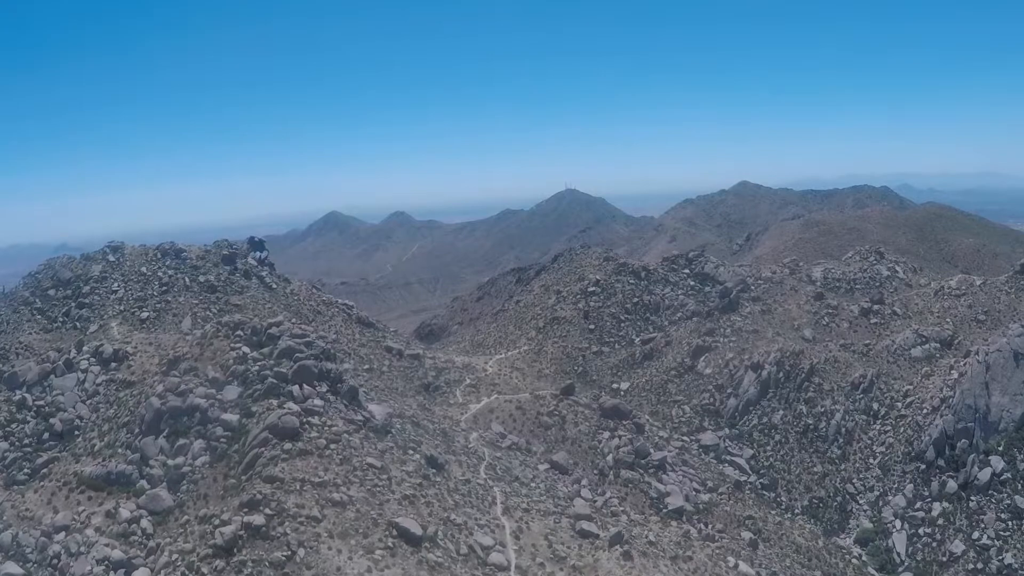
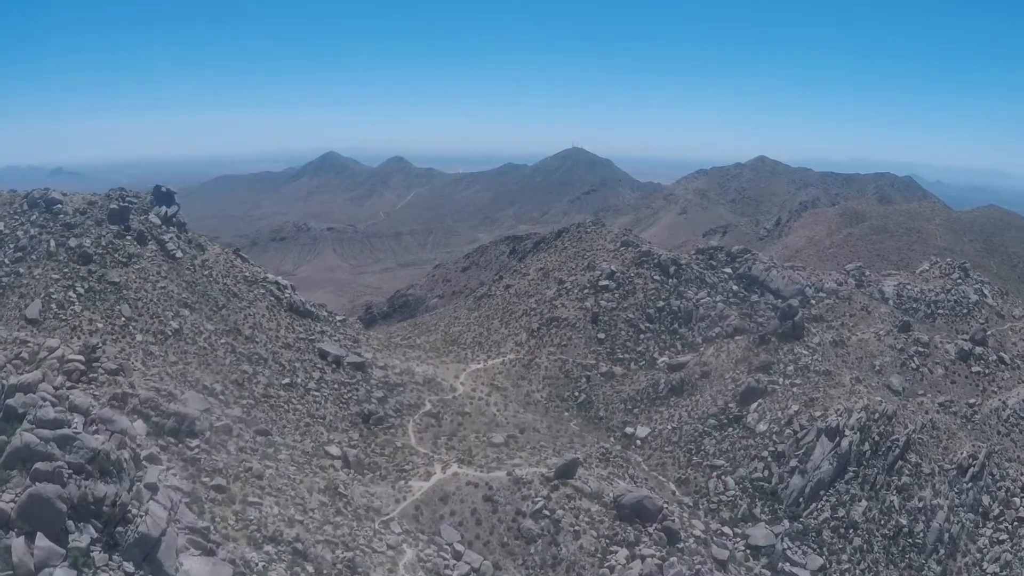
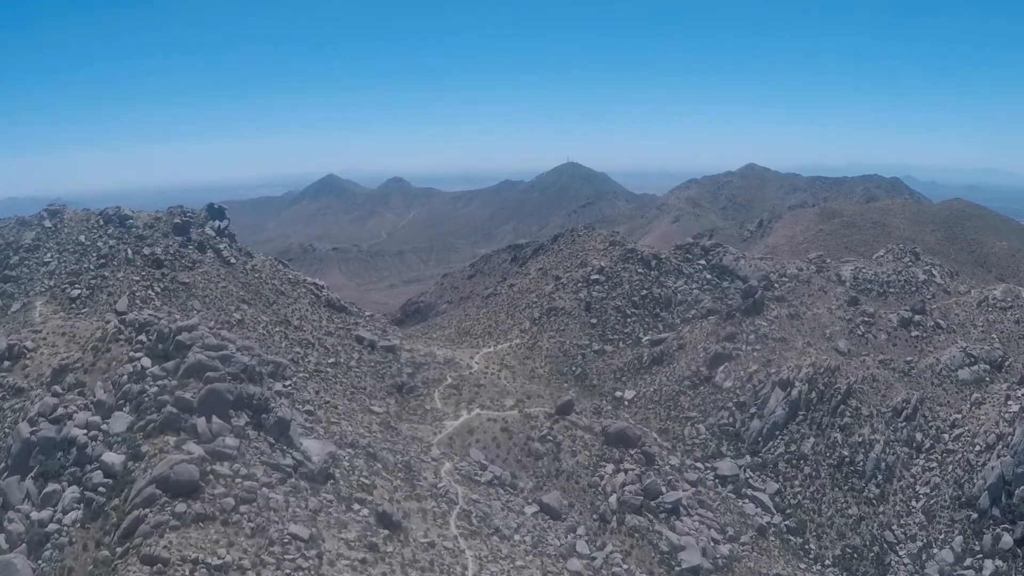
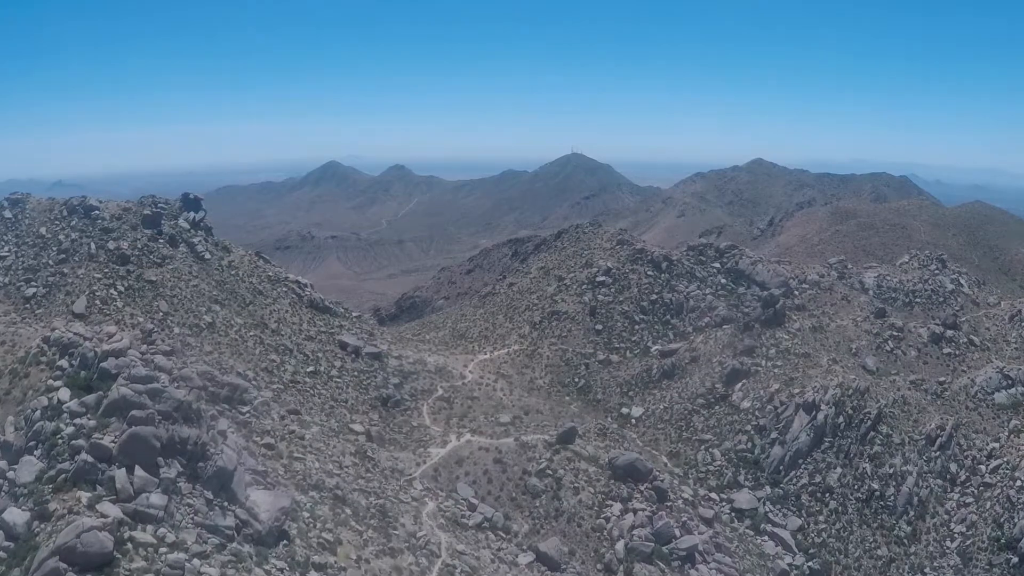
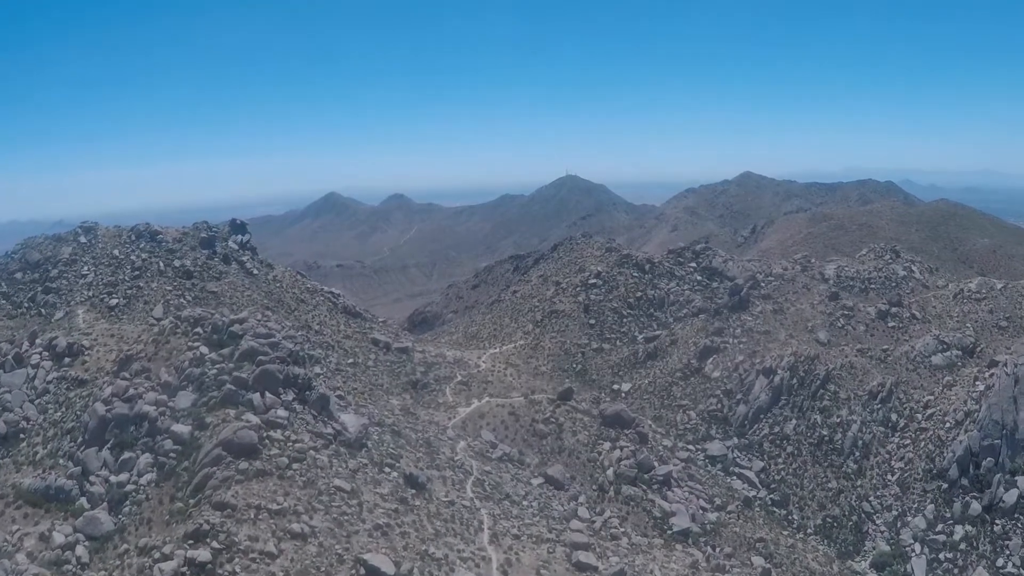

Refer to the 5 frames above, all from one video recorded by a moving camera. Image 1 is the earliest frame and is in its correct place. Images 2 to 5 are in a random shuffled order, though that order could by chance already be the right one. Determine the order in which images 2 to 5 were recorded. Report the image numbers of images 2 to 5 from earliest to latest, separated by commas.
5, 3, 4, 2
